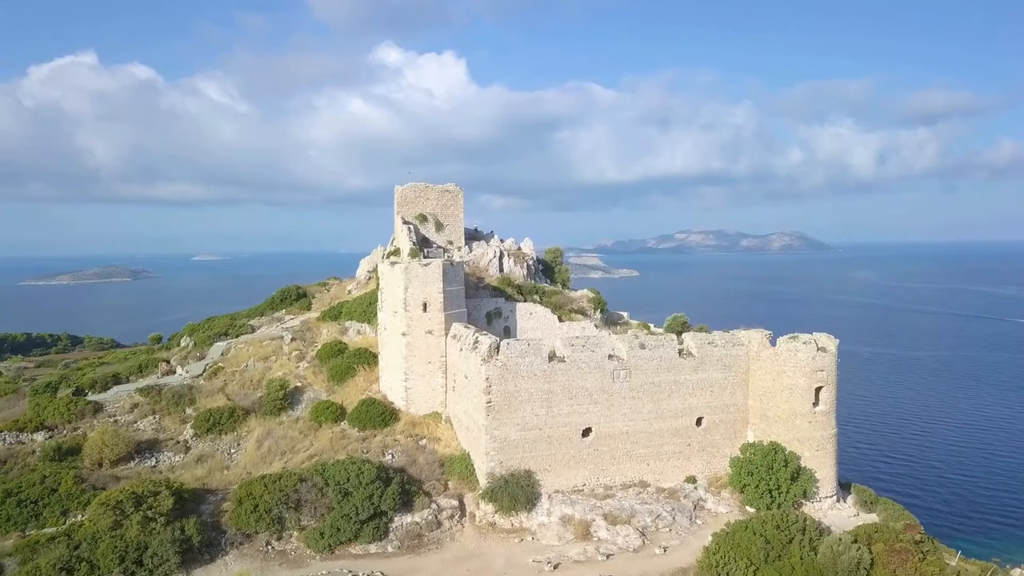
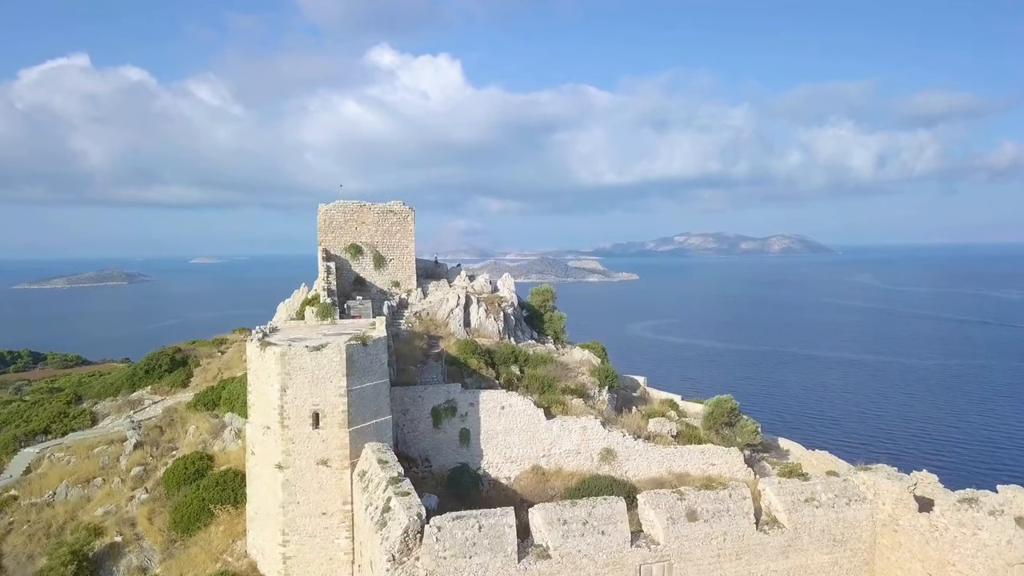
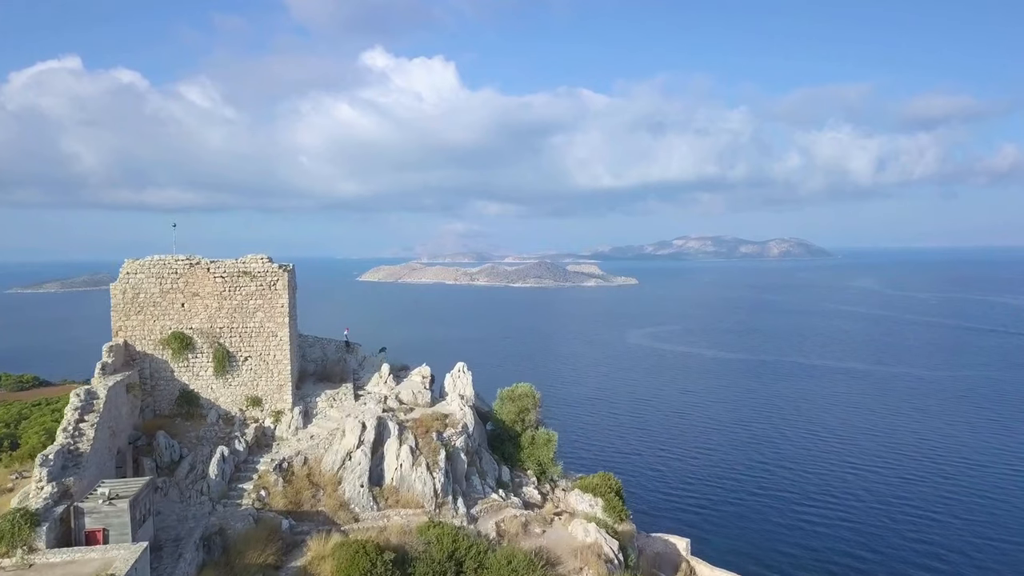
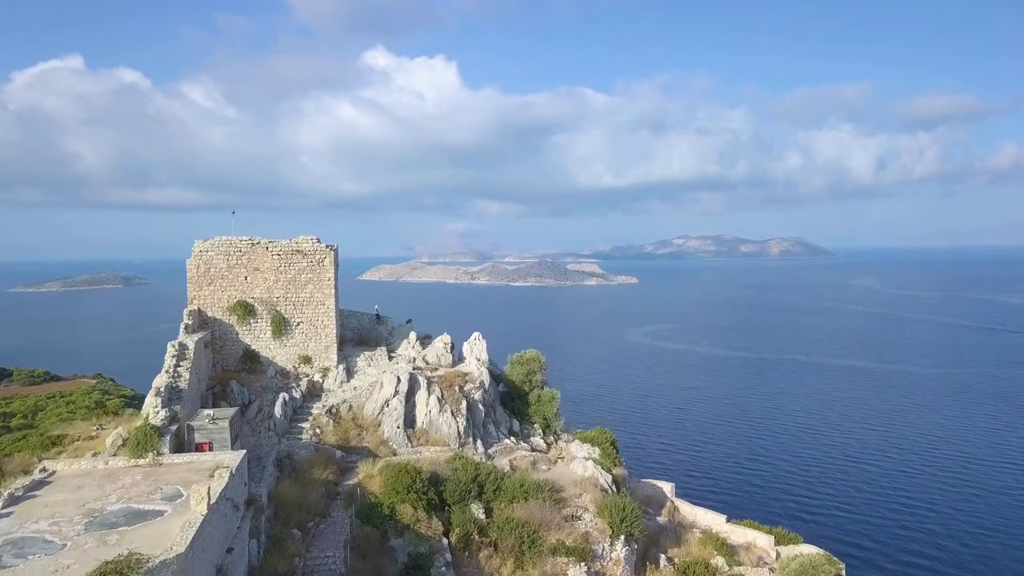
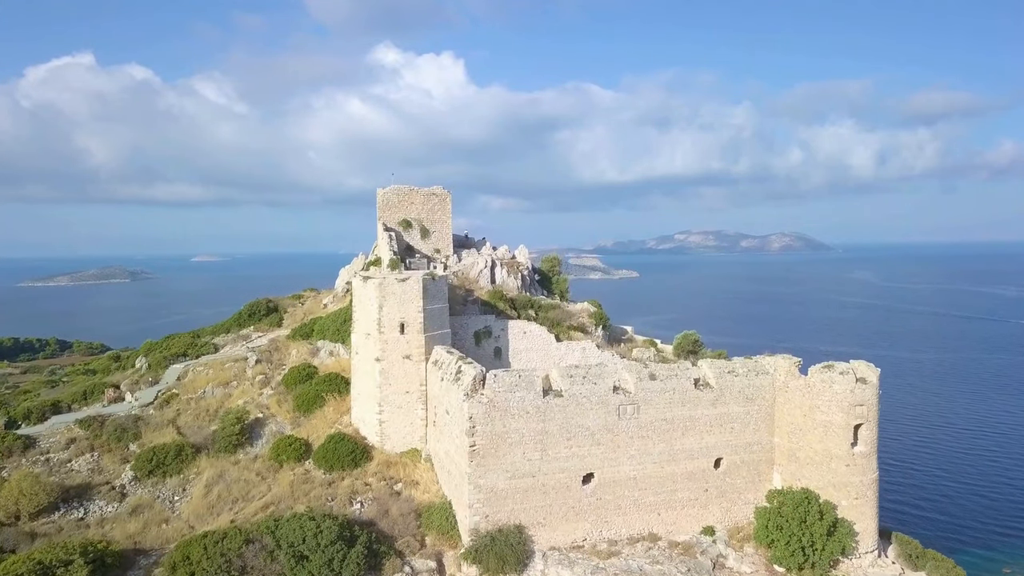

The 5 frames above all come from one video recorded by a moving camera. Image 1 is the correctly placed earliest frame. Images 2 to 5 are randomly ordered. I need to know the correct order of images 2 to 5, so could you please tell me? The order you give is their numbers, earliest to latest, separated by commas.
5, 2, 4, 3
